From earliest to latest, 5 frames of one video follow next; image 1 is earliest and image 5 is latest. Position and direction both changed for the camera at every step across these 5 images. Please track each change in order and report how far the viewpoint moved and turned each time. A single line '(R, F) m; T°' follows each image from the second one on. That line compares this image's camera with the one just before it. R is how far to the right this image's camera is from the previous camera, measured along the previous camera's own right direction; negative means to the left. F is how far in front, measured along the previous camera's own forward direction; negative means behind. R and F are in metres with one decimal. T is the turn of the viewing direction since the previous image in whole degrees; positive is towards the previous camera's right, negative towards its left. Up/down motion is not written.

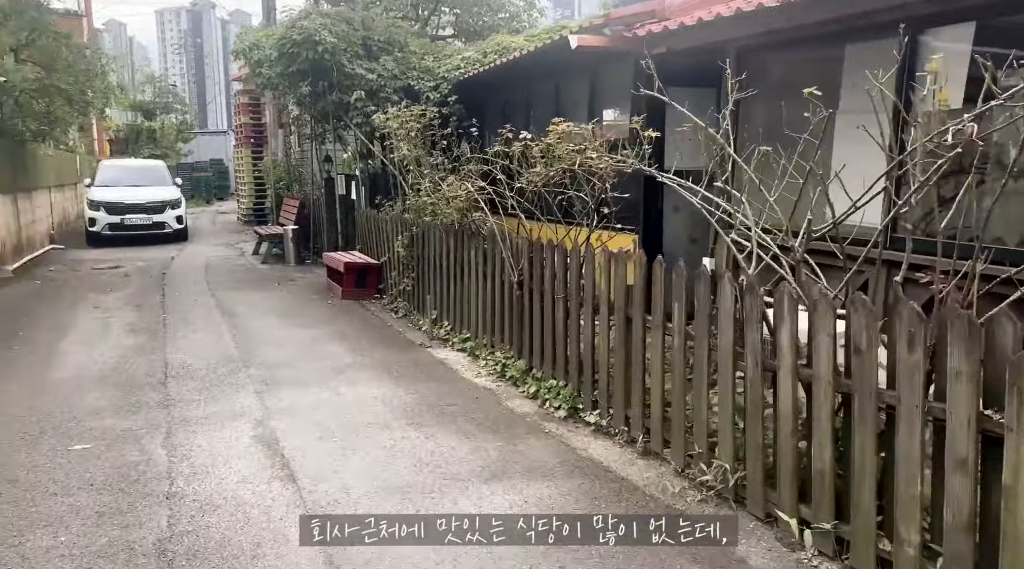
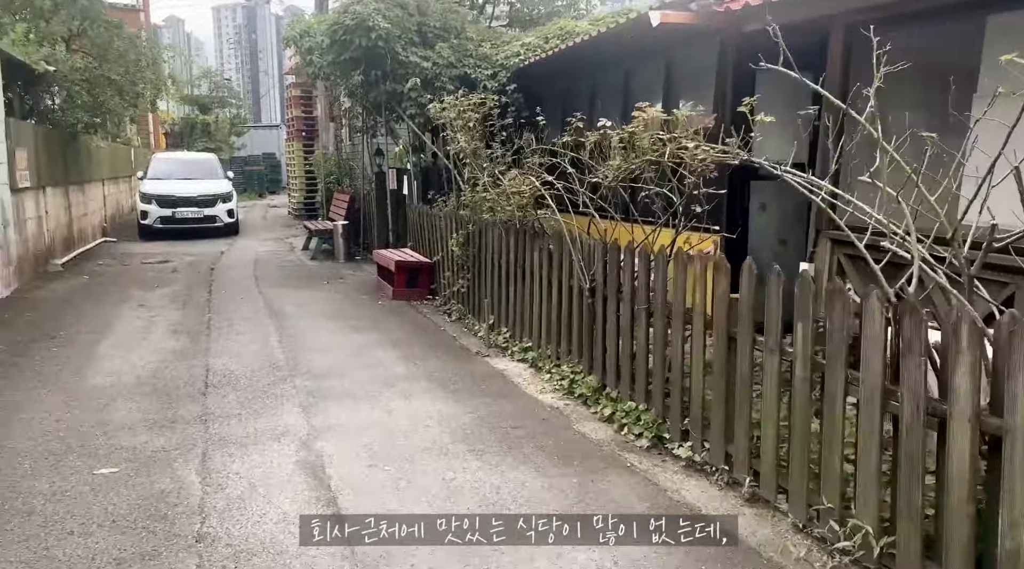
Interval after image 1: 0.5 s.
(-0.2, +0.7) m; -3°
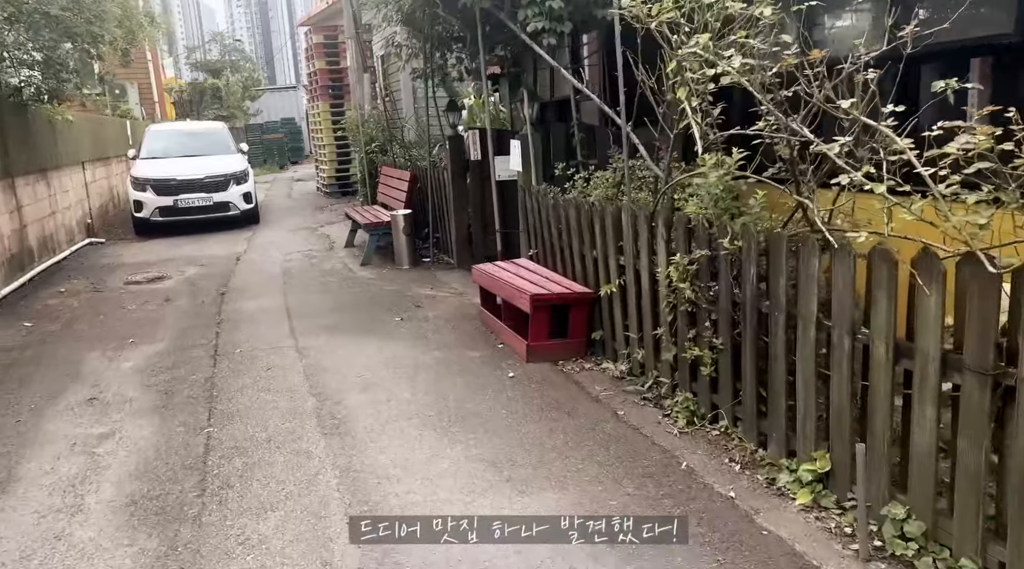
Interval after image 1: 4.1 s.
(-1.3, +4.6) m; -2°
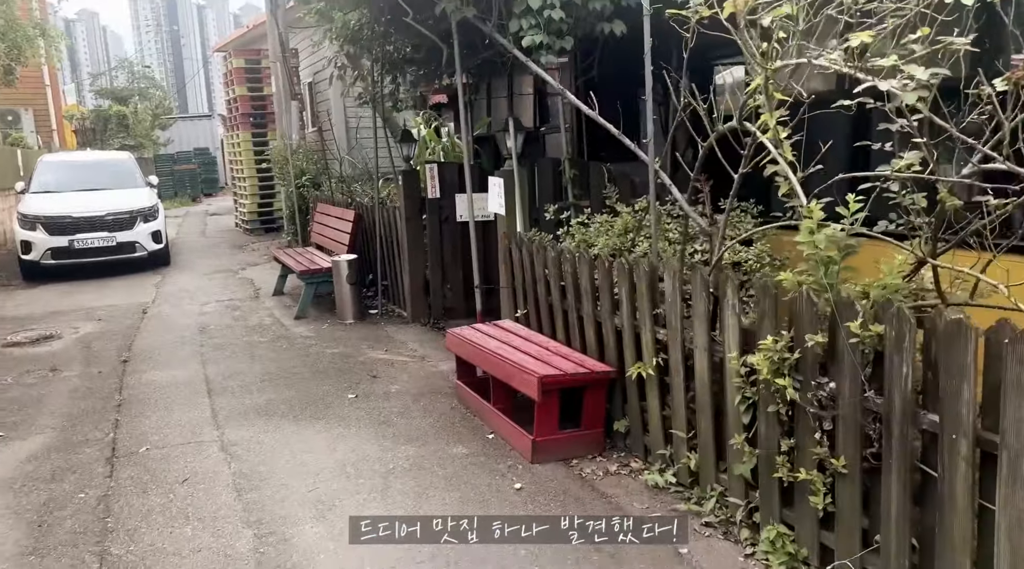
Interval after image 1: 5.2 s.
(-0.4, +1.3) m; +5°
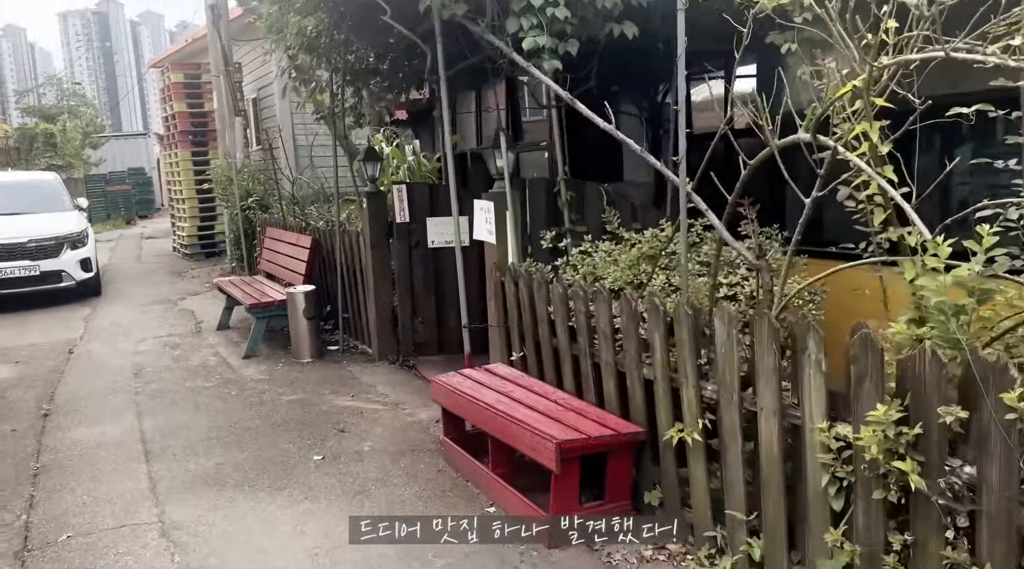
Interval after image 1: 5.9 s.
(-0.3, +0.8) m; +4°
